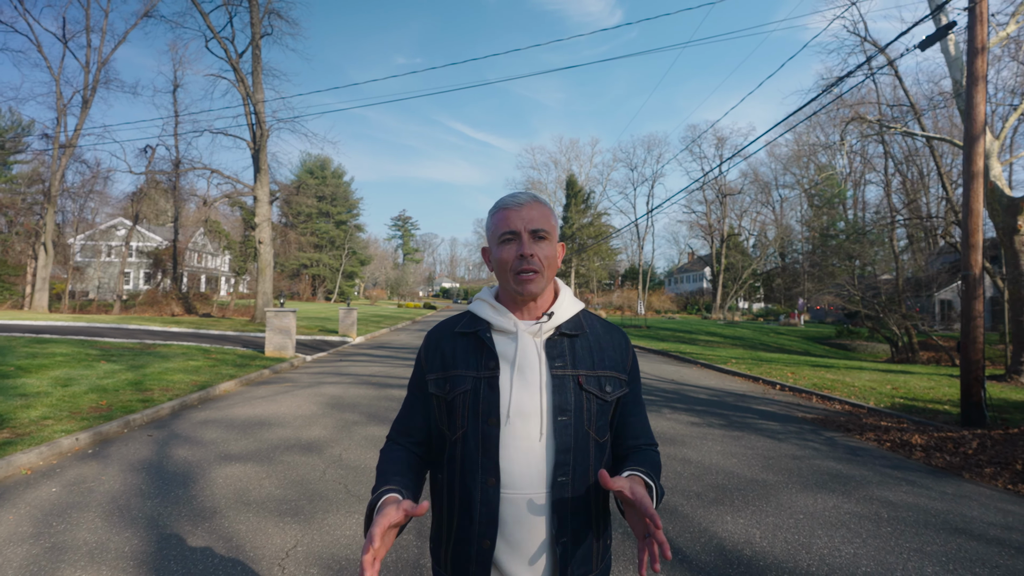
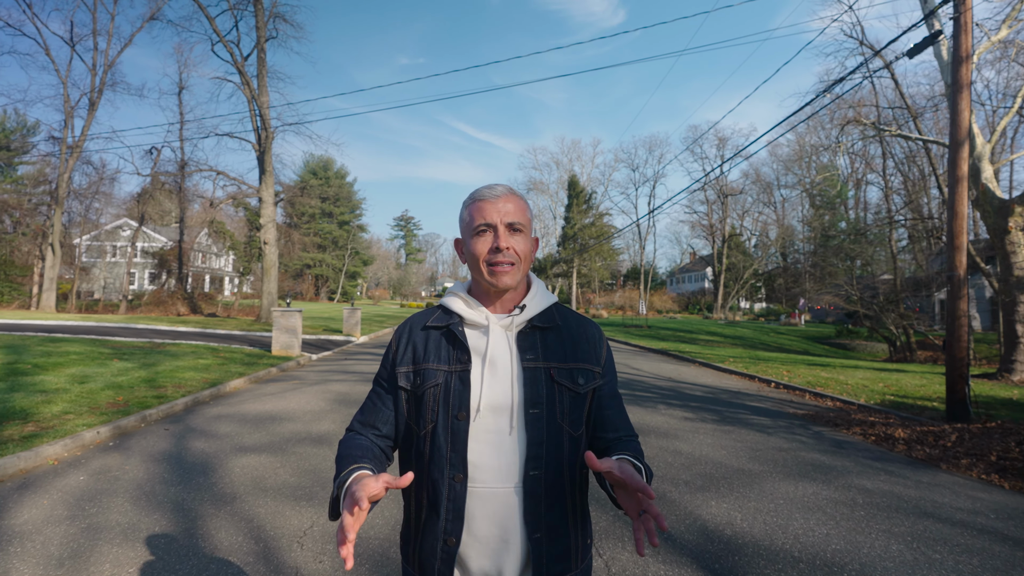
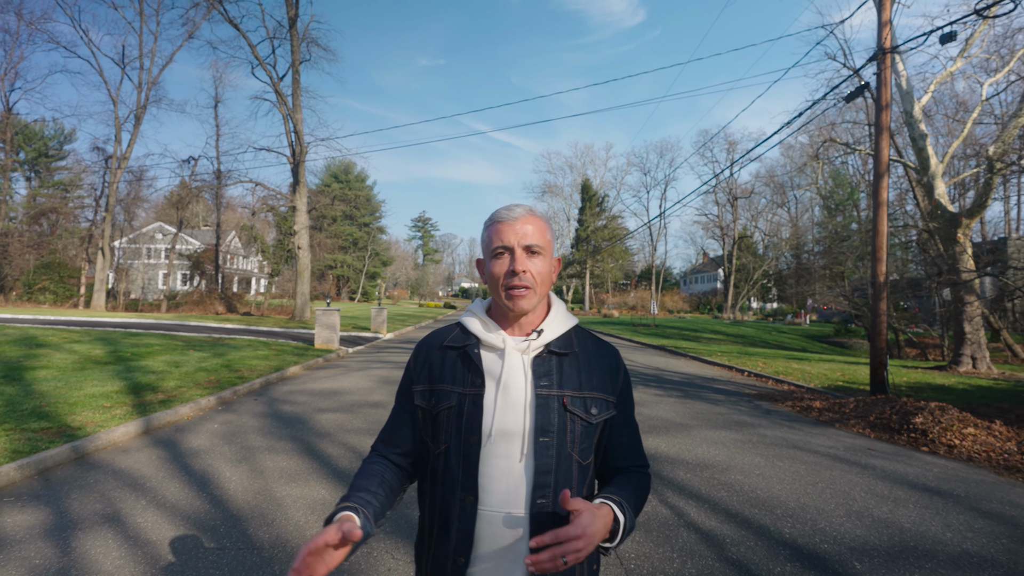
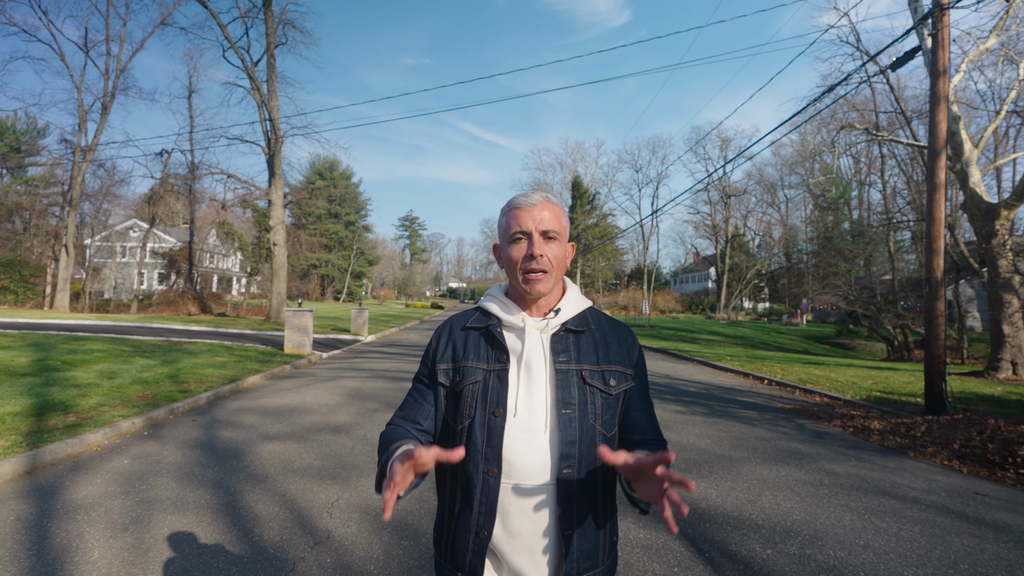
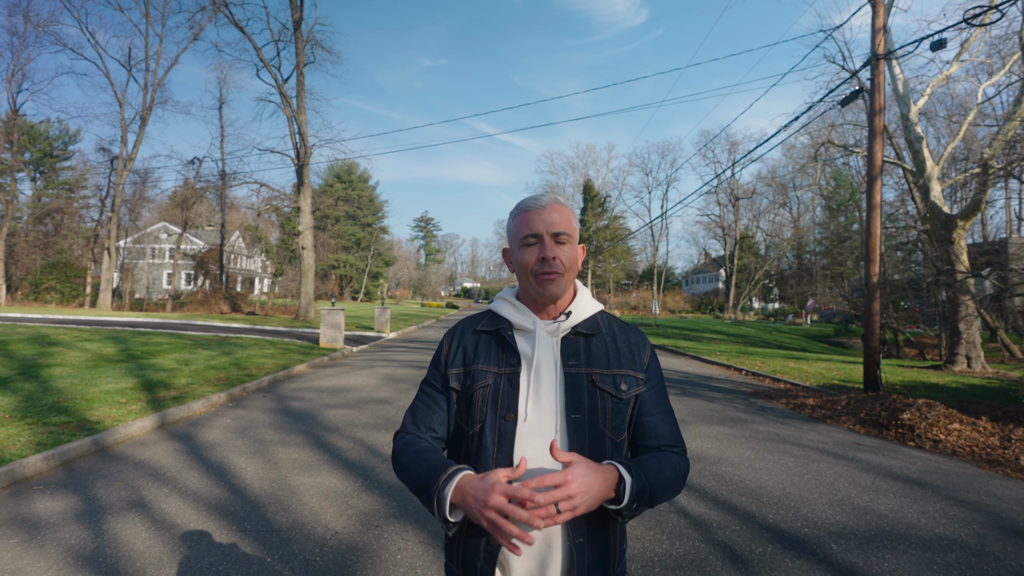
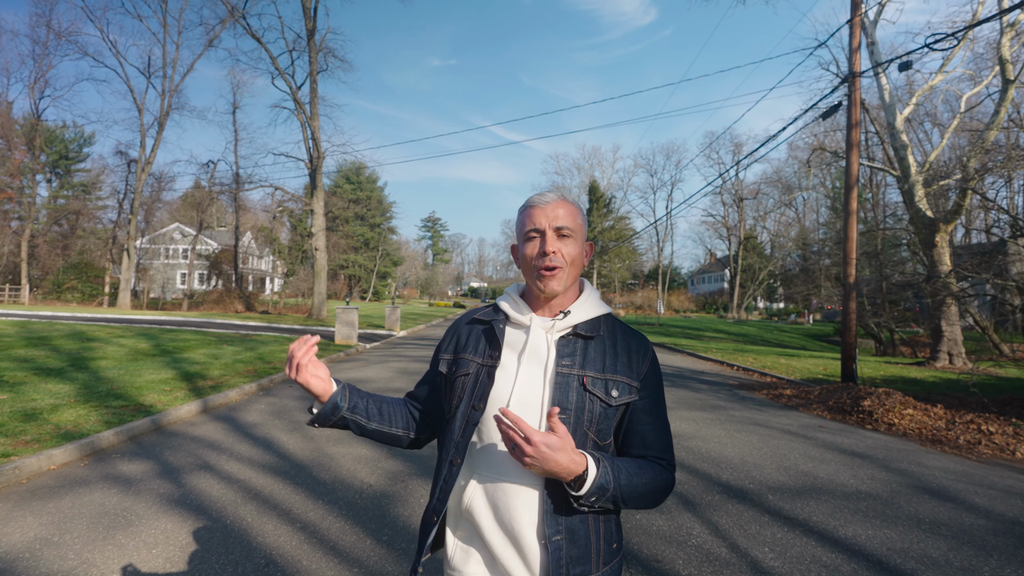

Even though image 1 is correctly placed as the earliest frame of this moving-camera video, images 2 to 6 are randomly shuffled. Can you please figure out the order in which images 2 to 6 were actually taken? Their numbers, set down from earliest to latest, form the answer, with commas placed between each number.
2, 4, 3, 5, 6
